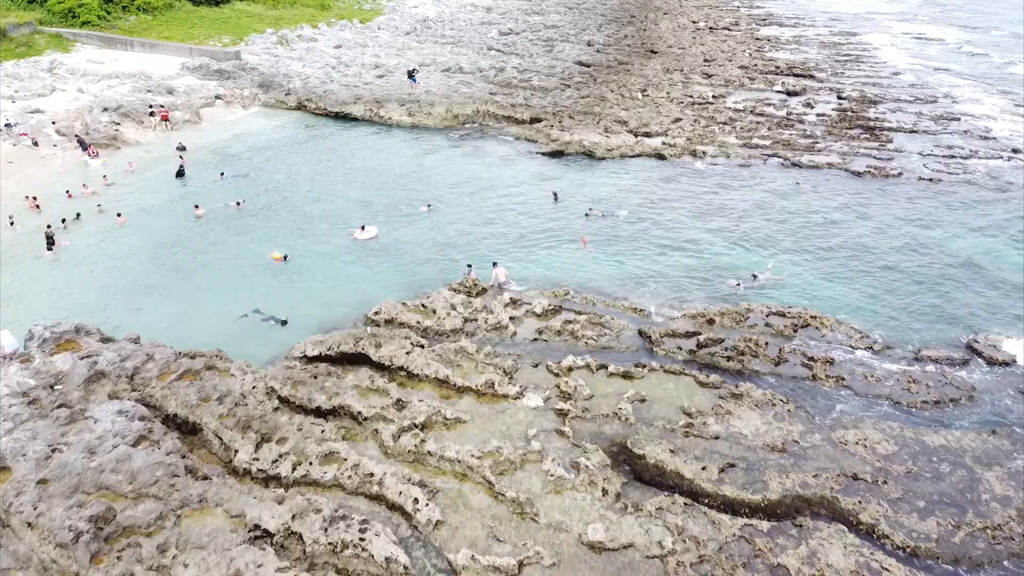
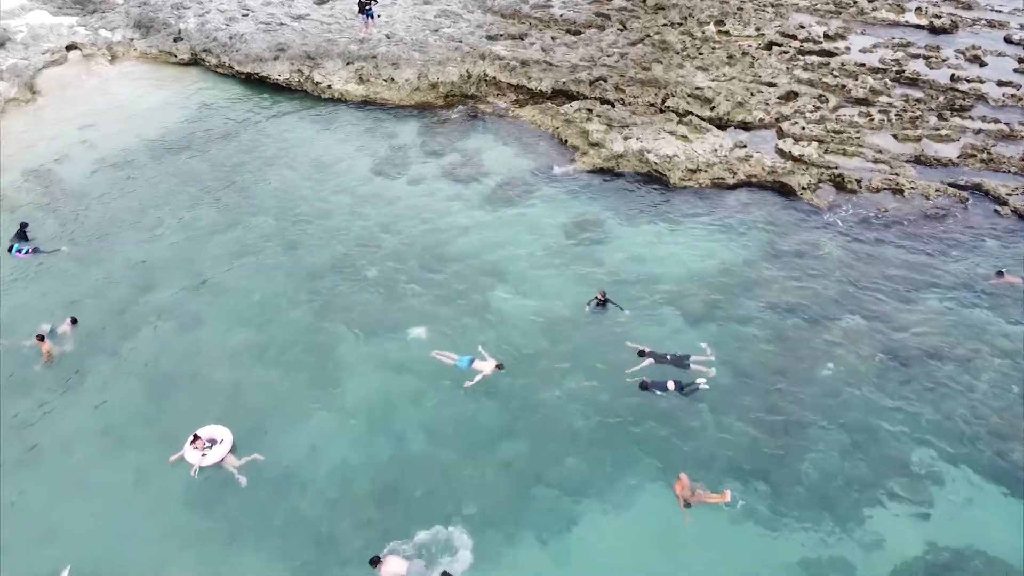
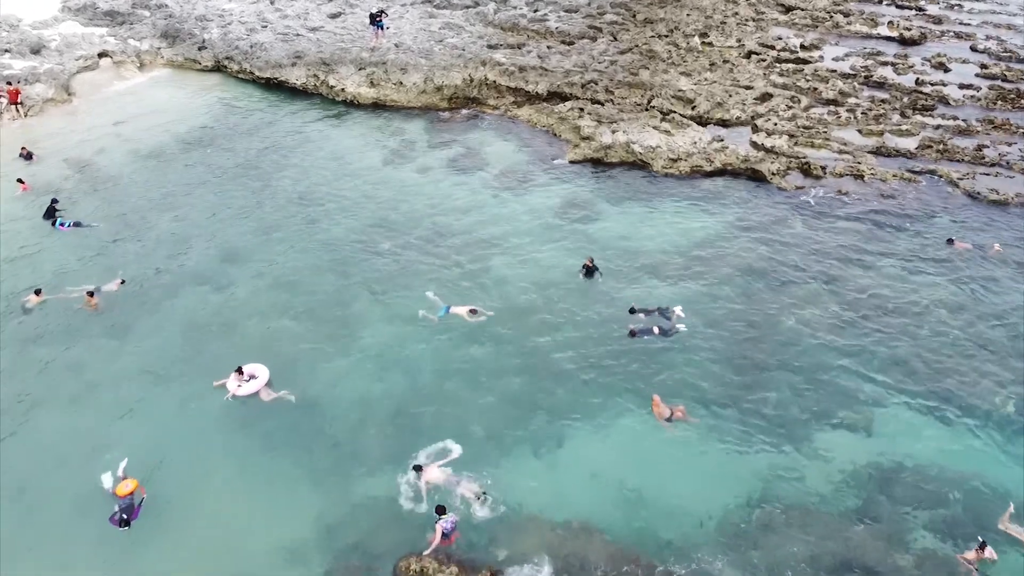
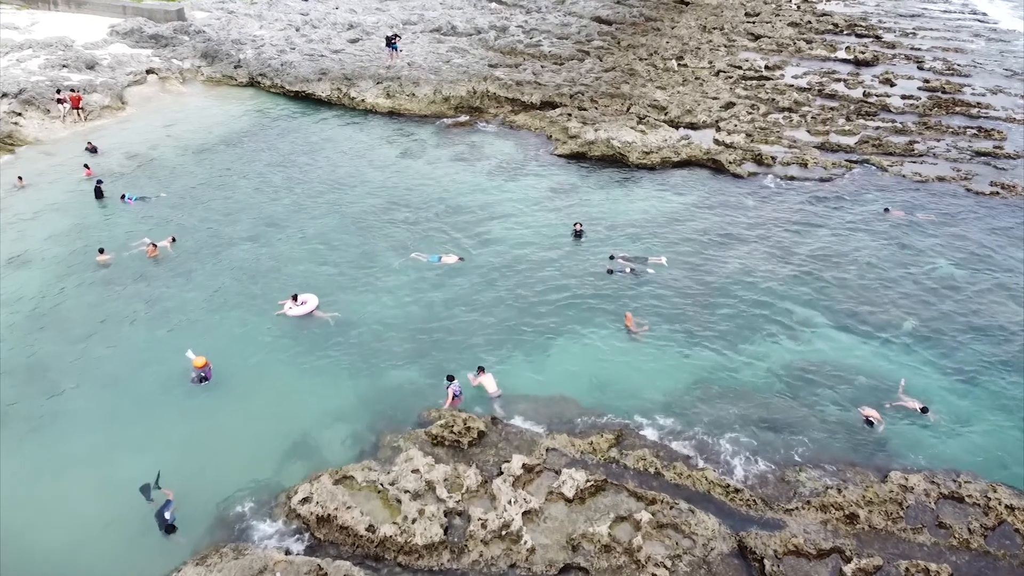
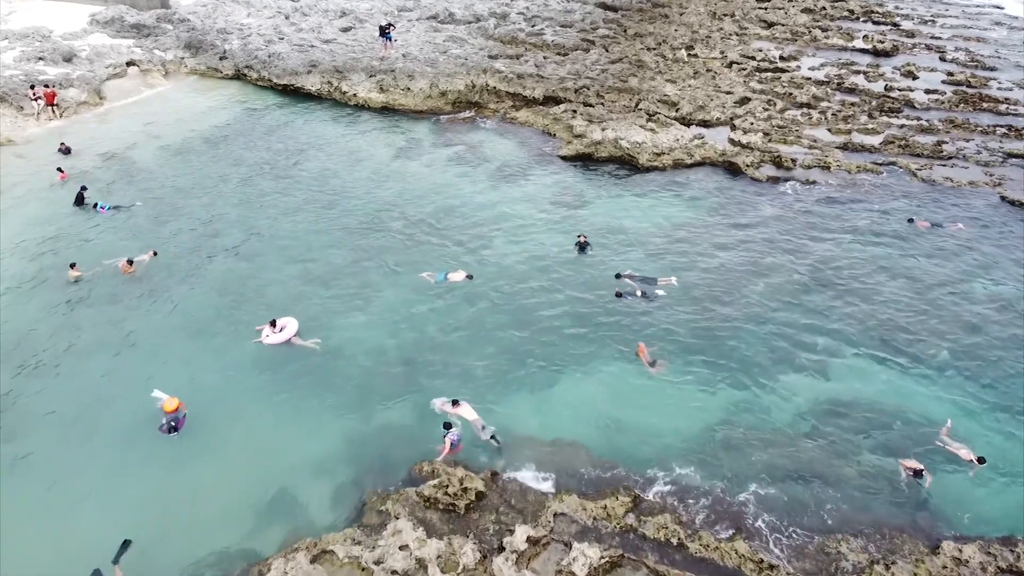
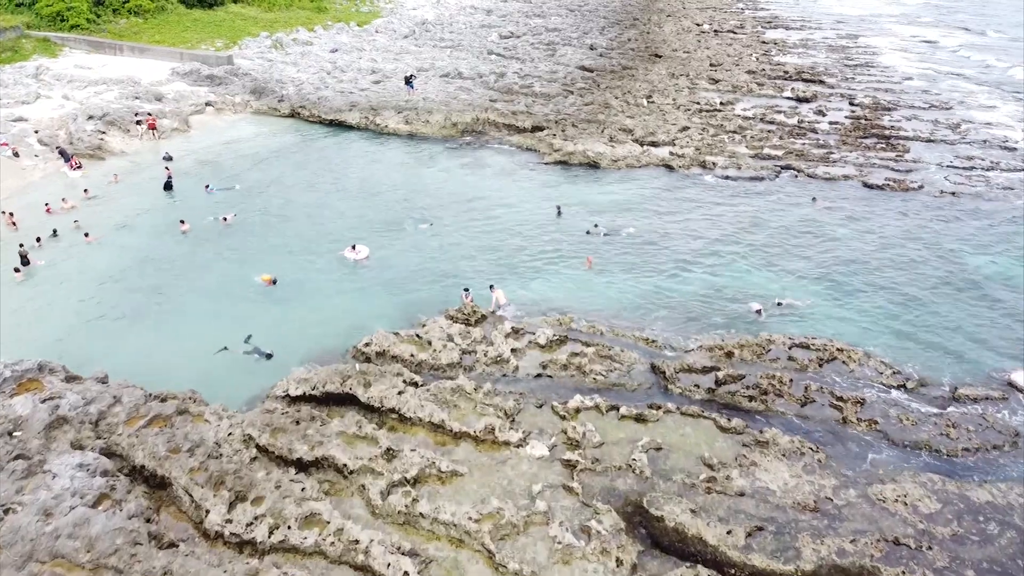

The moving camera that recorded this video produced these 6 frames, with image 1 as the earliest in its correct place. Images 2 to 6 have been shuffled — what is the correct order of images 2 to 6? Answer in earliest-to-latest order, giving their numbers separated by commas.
6, 4, 5, 3, 2
